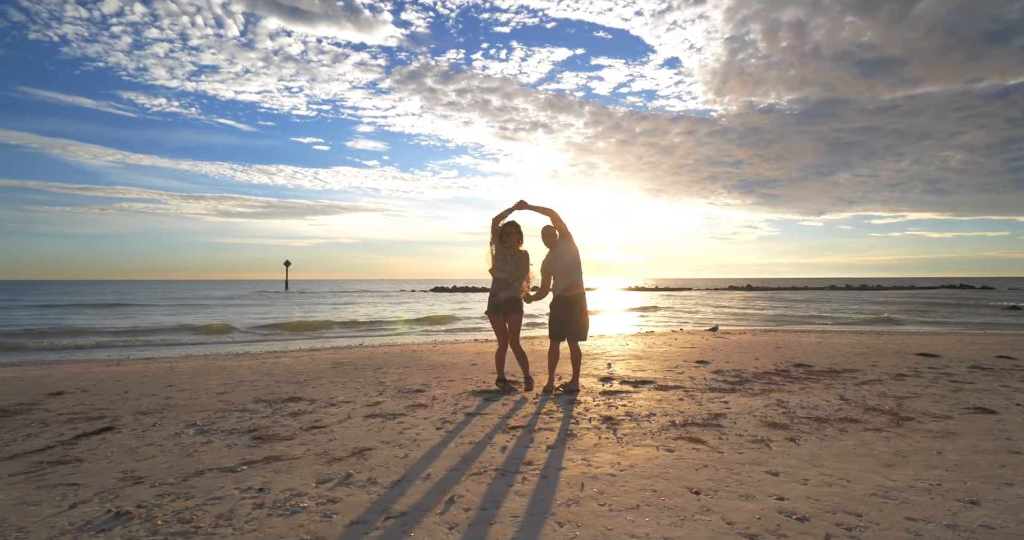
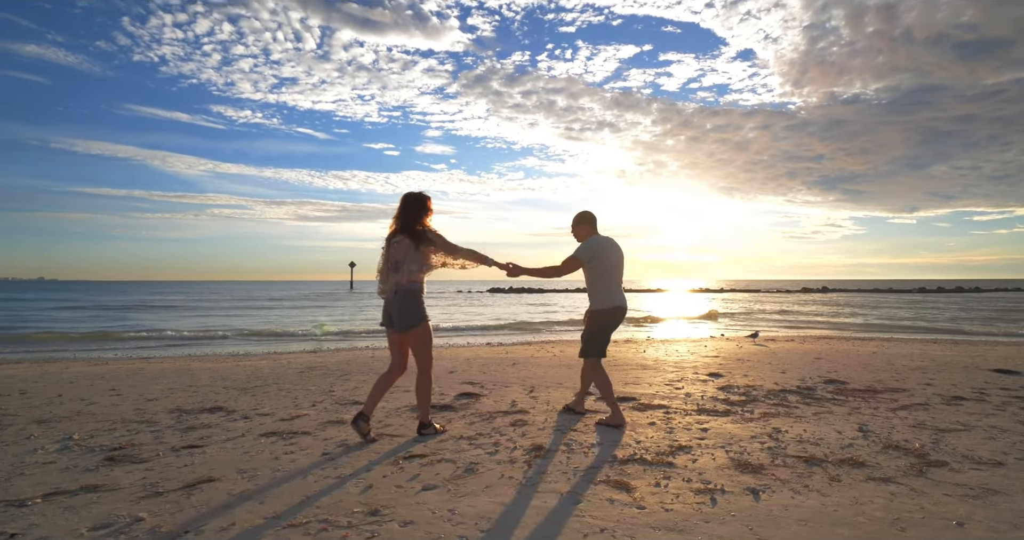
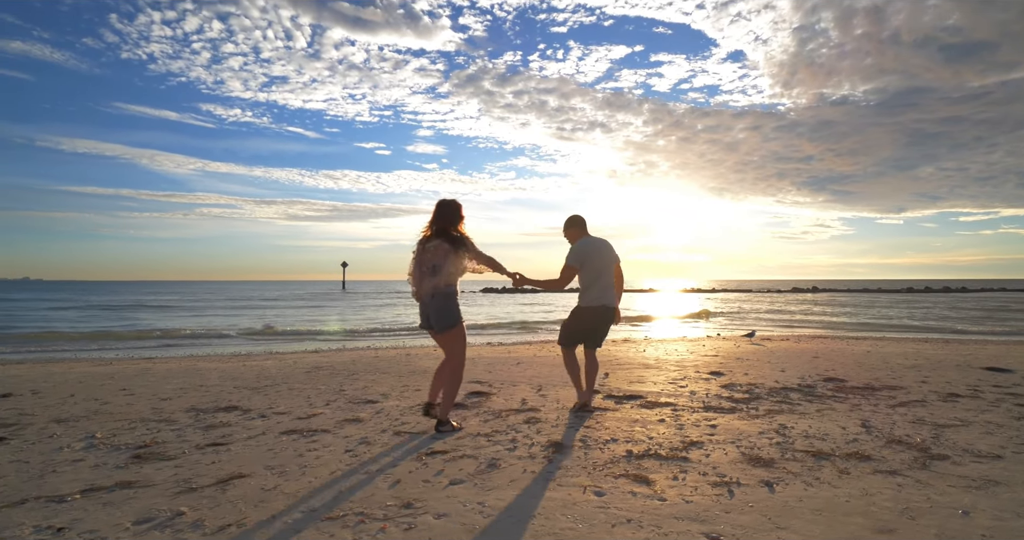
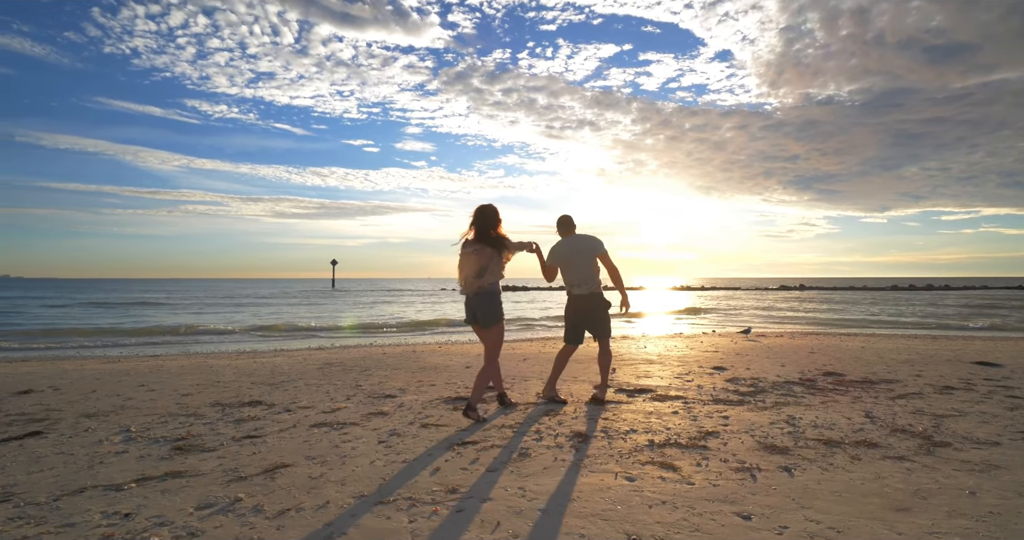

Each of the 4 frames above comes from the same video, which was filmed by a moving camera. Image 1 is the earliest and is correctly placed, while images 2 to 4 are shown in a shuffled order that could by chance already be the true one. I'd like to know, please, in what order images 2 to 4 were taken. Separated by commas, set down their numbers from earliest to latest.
4, 3, 2
